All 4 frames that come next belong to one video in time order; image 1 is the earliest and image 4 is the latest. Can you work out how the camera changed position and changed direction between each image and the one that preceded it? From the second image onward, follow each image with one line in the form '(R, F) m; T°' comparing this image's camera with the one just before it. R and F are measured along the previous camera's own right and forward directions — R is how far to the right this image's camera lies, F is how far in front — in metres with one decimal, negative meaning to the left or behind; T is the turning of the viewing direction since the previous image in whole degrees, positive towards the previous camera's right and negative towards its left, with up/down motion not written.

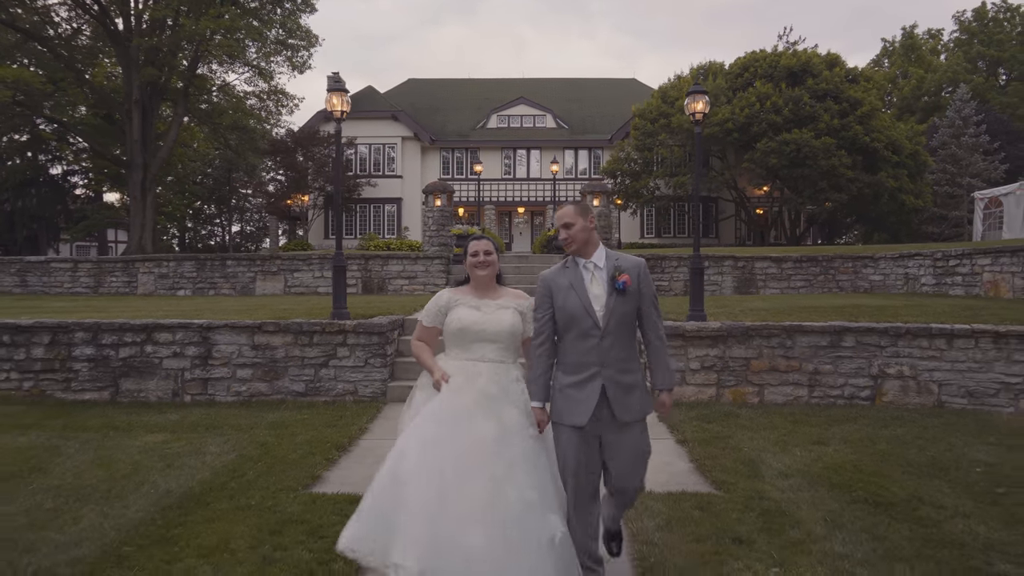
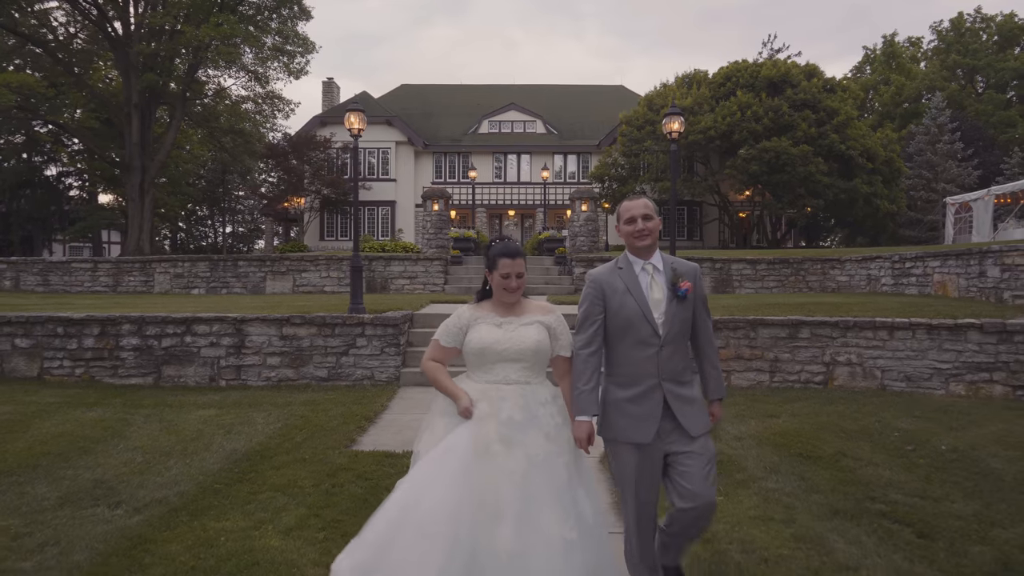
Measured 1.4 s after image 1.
(-0.1, -1.0) m; +1°
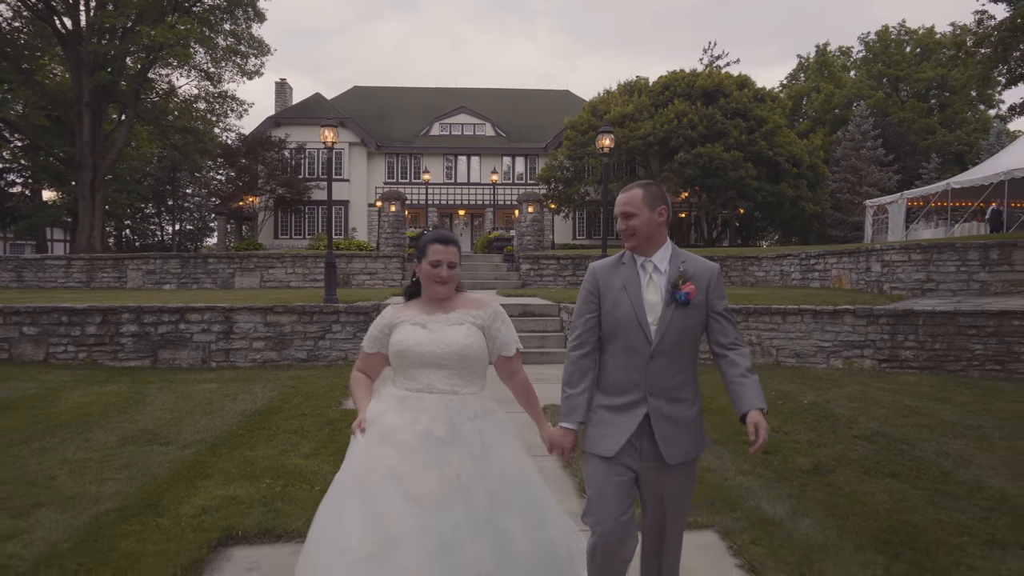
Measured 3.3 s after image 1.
(-0.1, -1.5) m; +4°
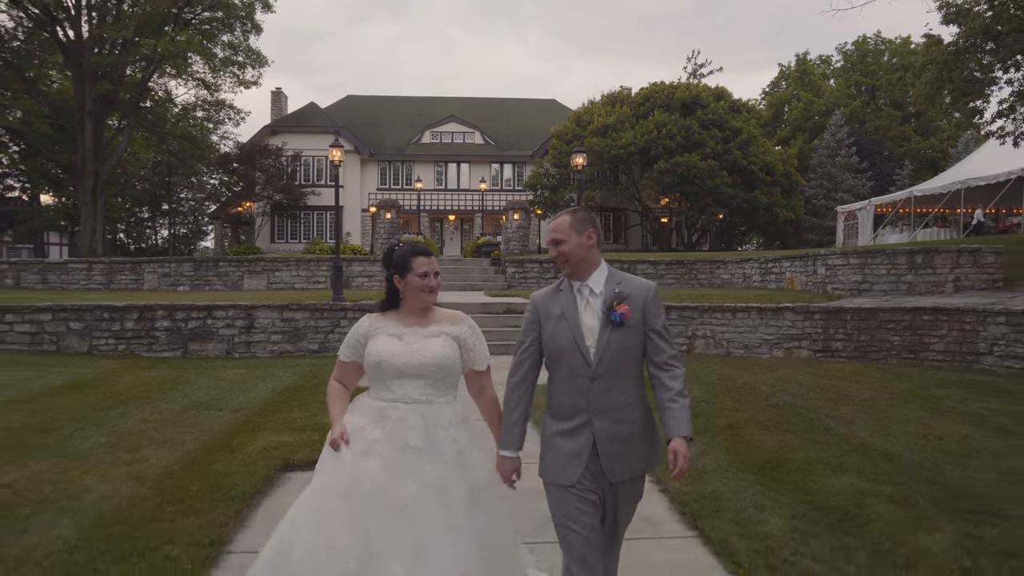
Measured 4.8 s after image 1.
(+0.1, -1.5) m; +1°
